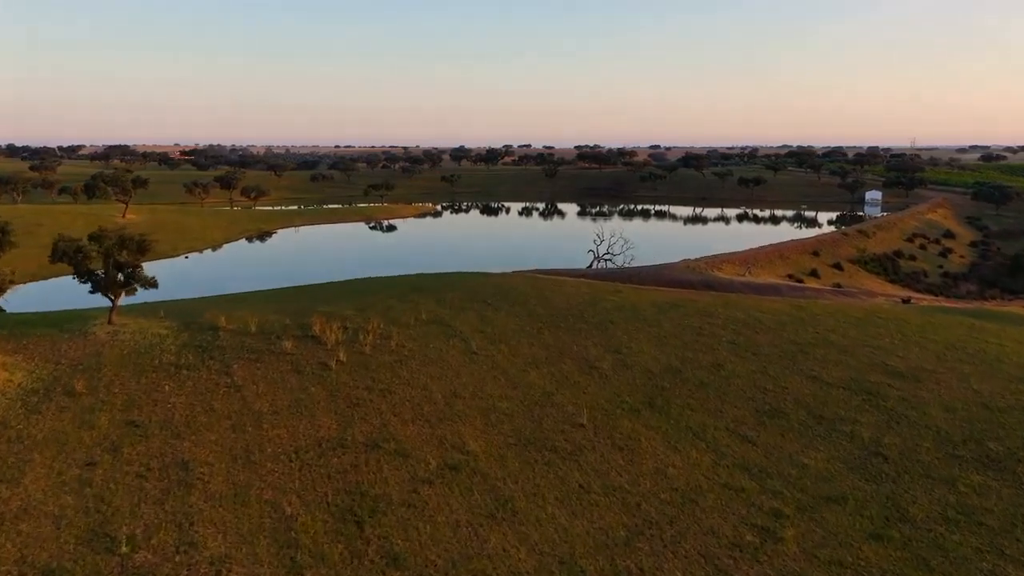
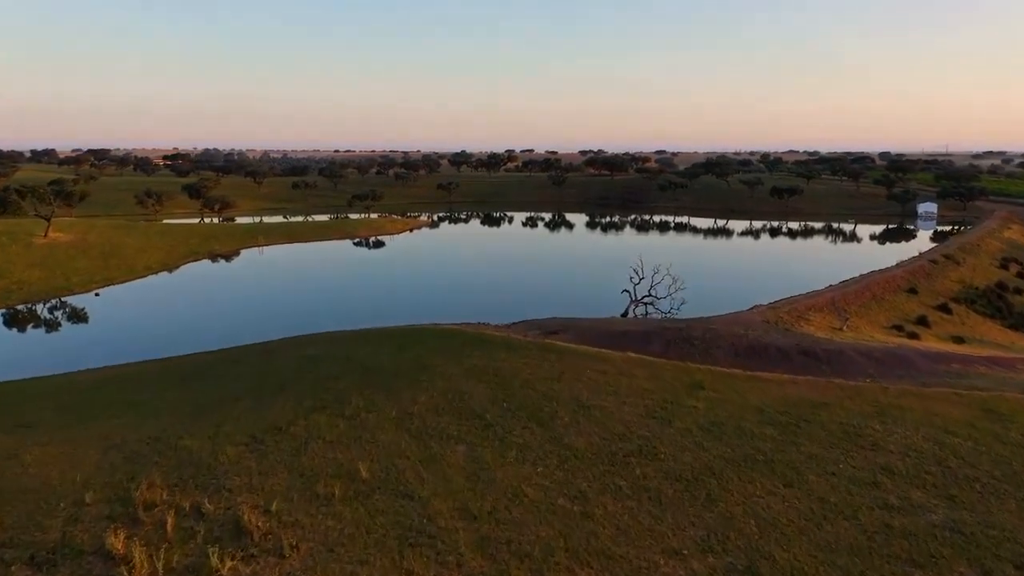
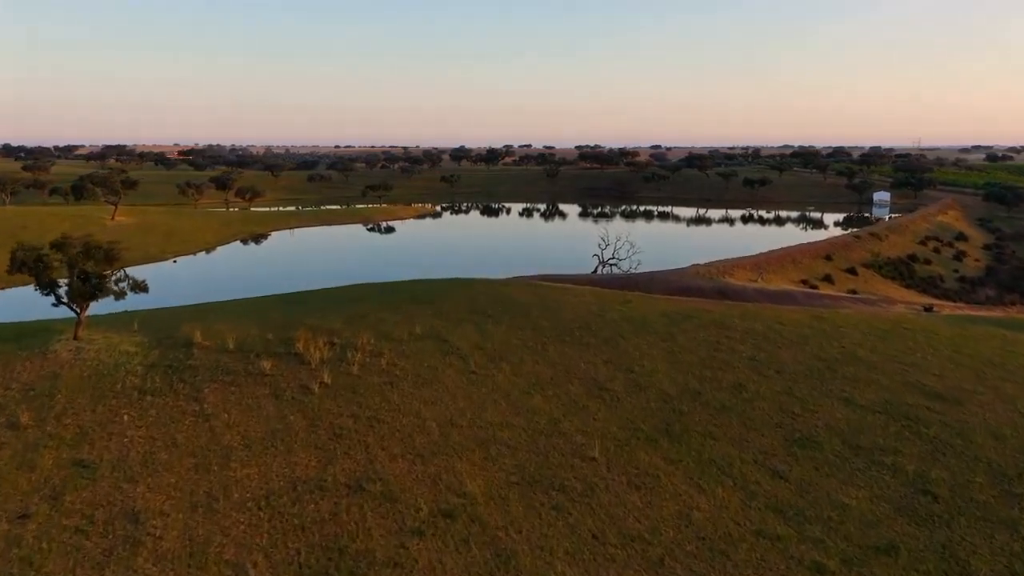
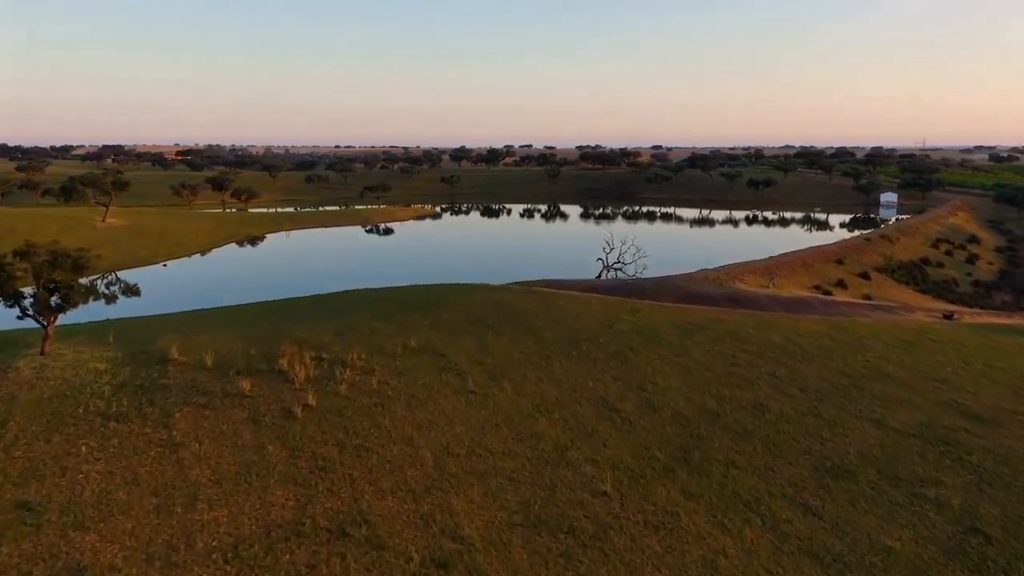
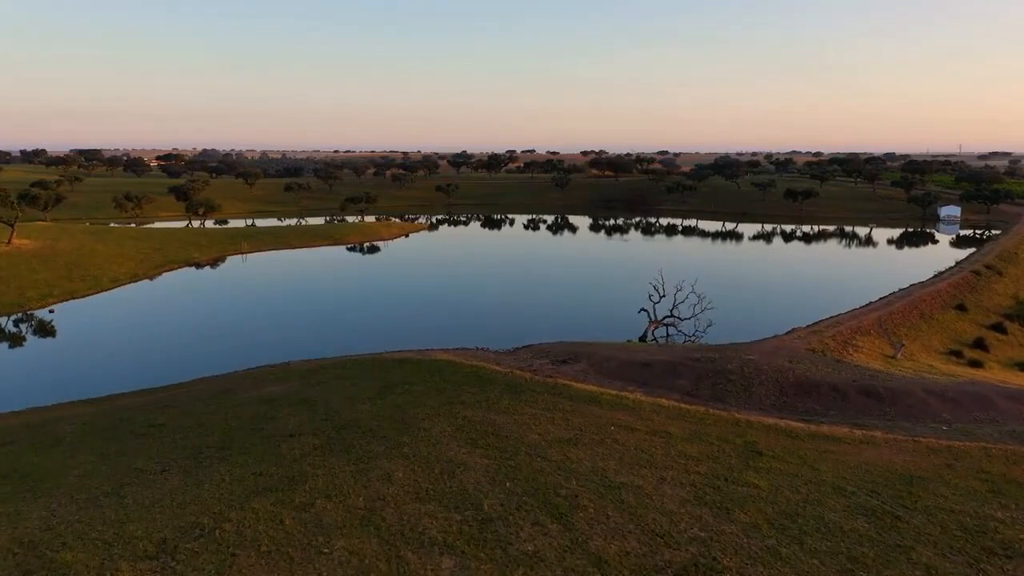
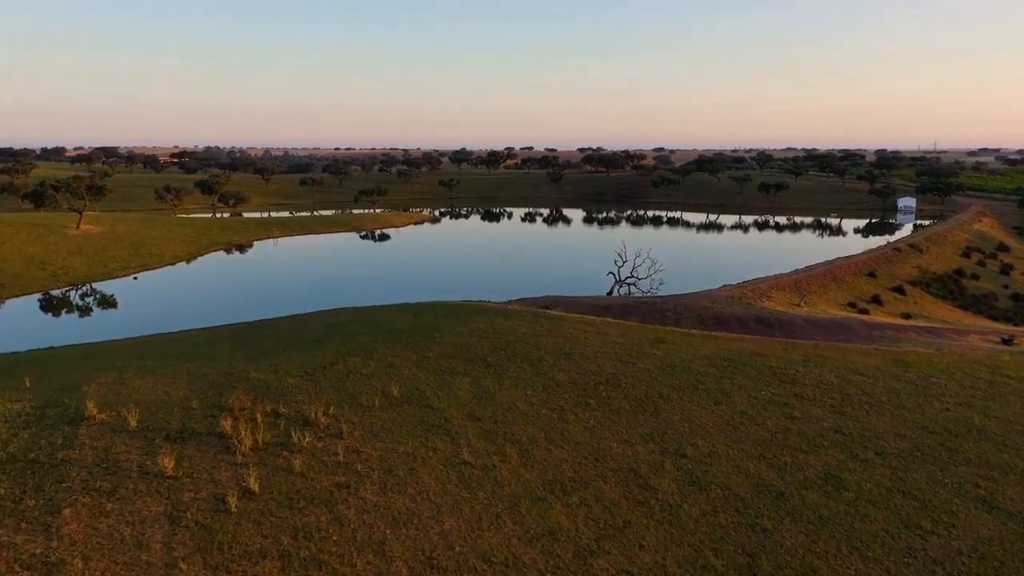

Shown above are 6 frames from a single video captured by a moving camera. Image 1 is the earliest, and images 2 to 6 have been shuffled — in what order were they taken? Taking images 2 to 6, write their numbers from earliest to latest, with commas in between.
3, 4, 6, 2, 5
